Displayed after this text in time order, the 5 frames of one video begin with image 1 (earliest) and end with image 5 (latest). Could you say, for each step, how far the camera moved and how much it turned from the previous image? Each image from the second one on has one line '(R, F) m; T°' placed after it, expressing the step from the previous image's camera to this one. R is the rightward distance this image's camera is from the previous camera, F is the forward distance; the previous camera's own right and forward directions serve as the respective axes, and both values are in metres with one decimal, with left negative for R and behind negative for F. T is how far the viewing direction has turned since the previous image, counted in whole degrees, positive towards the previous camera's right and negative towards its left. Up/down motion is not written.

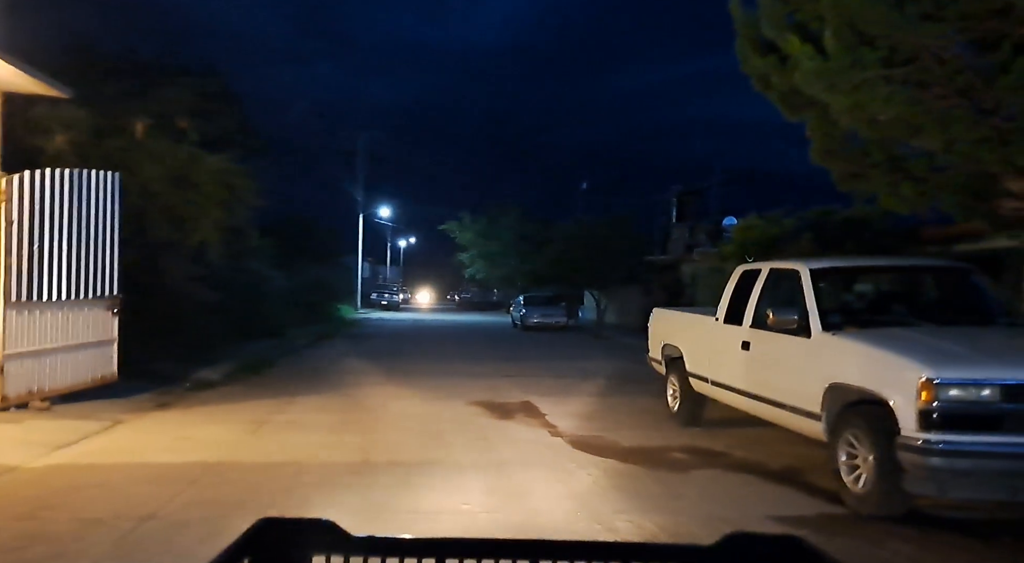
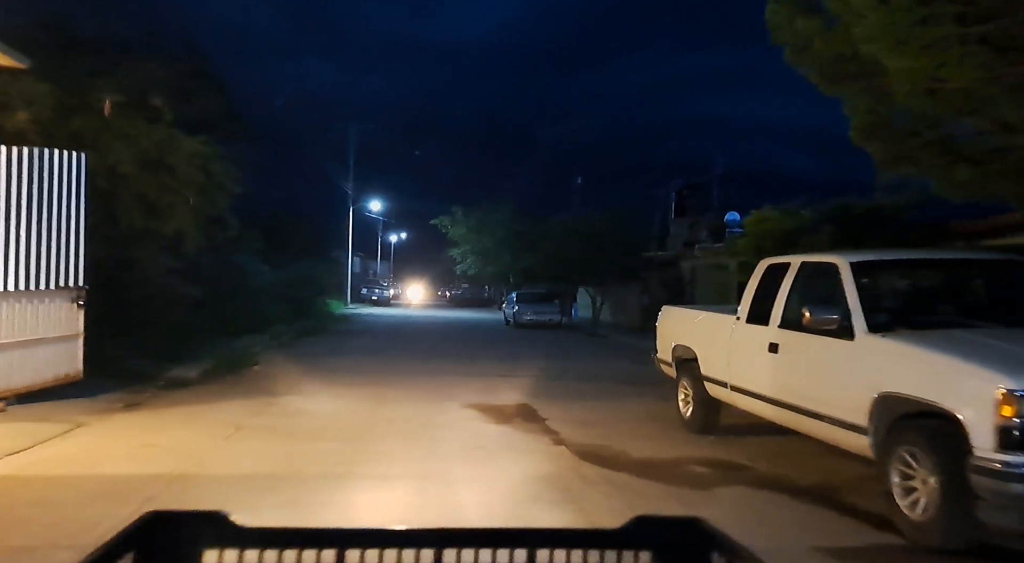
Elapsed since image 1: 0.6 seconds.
(-0.1, +1.0) m; +1°
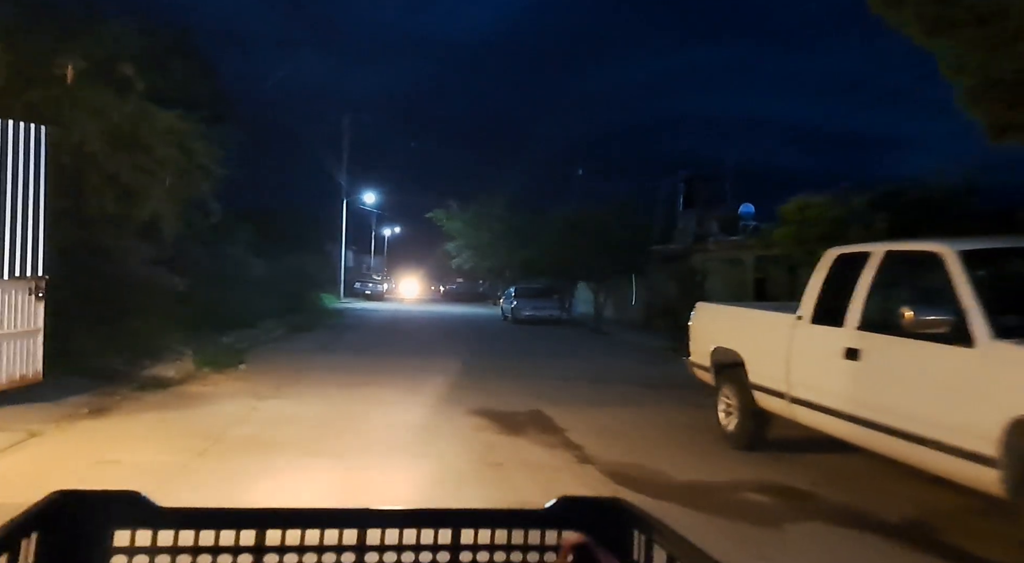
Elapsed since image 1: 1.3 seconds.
(-0.3, +1.5) m; +1°
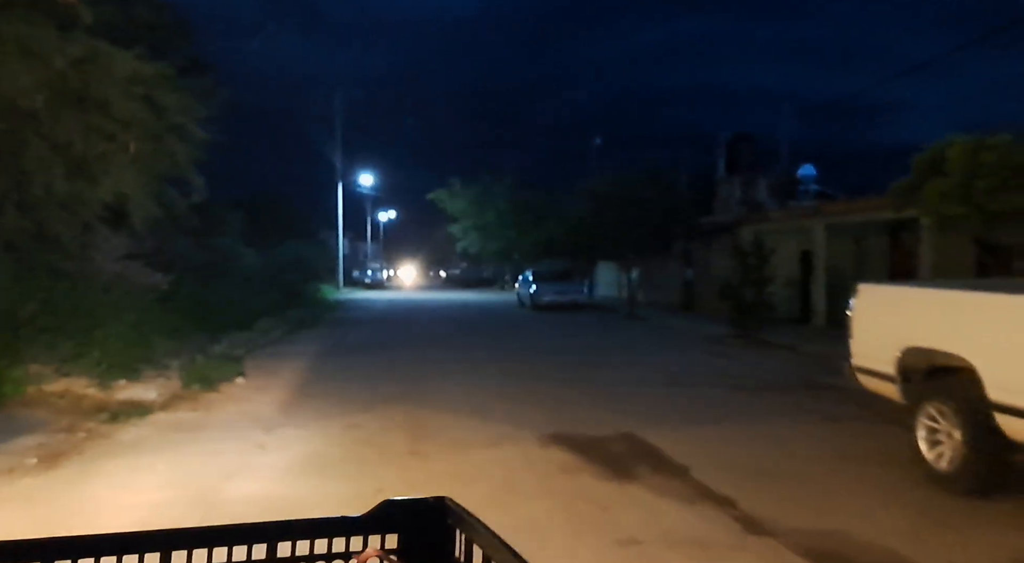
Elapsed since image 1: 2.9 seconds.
(-1.1, +3.1) m; 0°
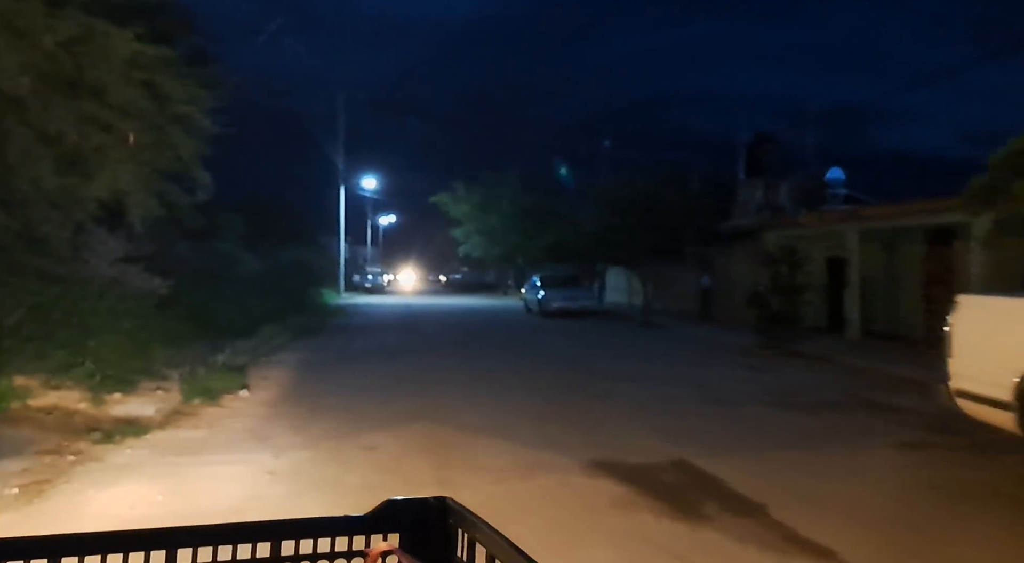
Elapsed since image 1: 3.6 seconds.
(-0.5, +1.0) m; 0°
